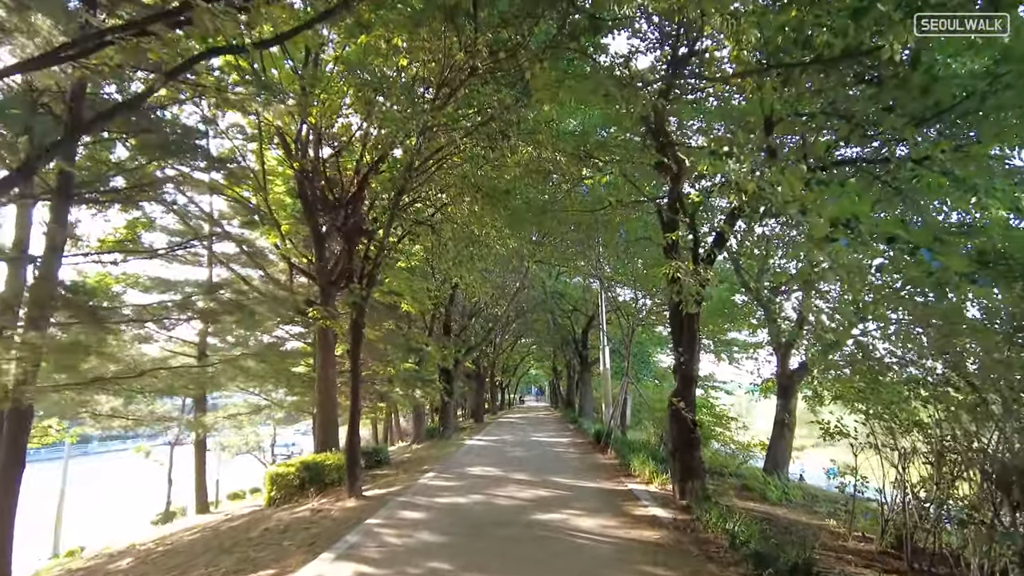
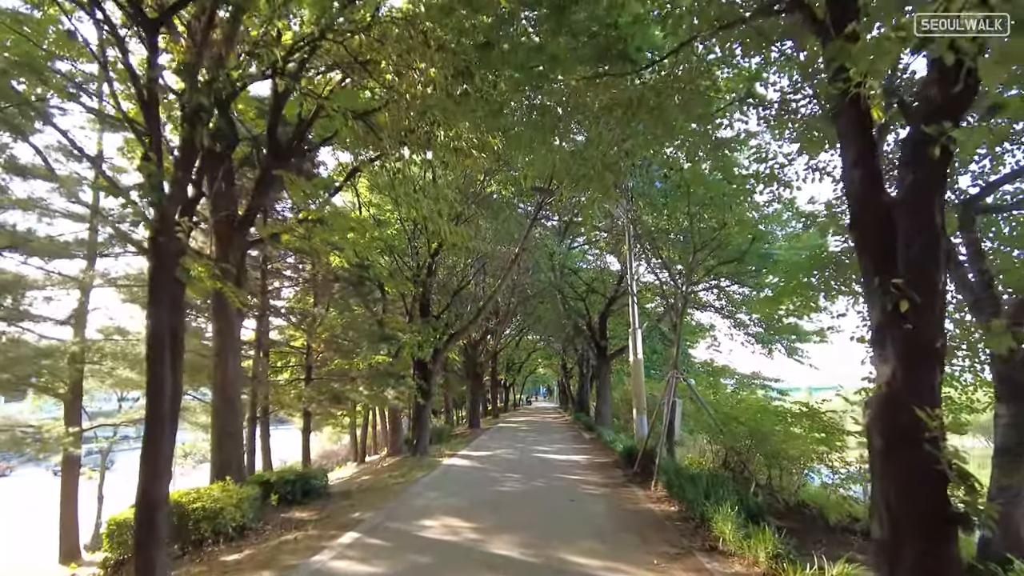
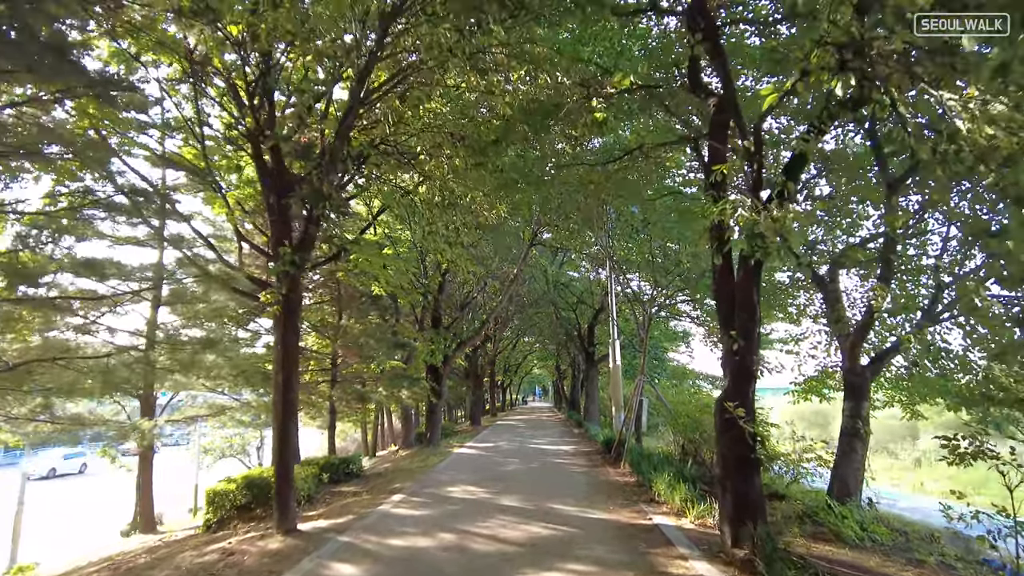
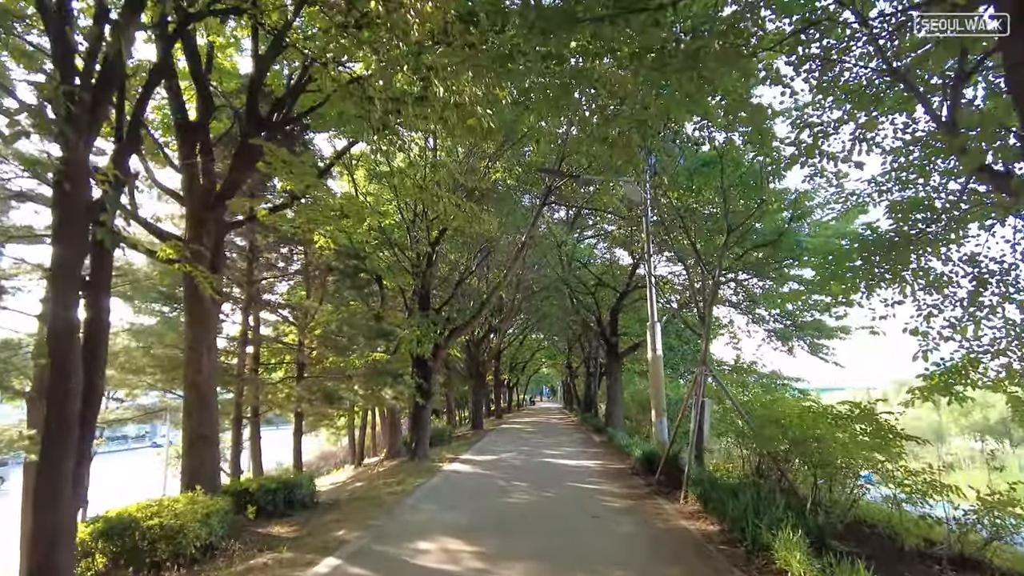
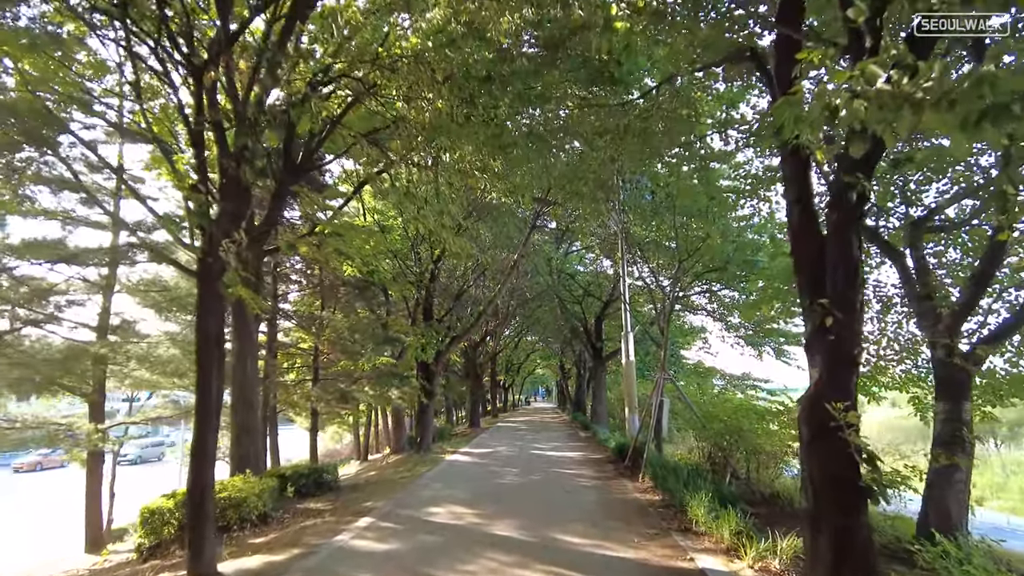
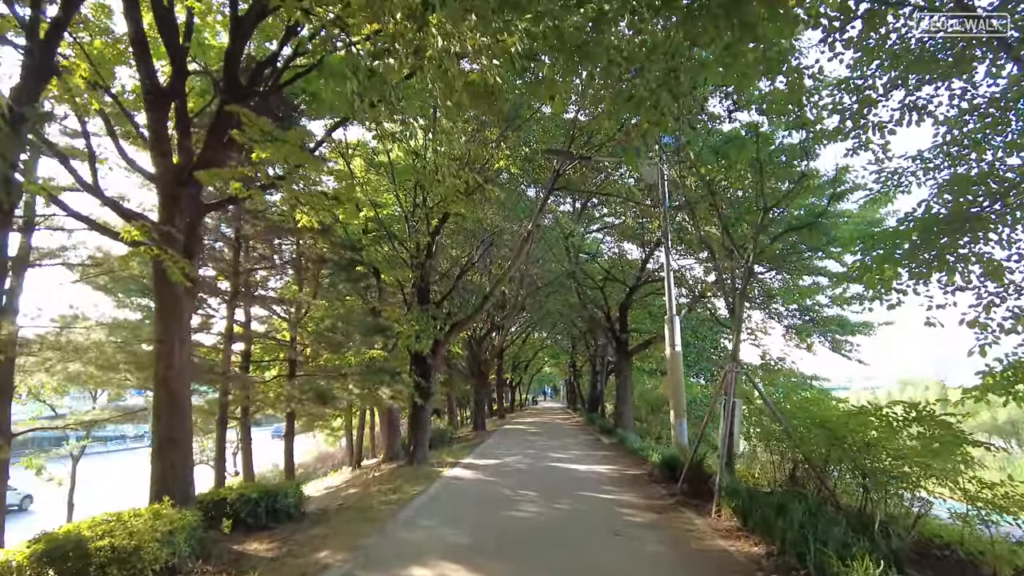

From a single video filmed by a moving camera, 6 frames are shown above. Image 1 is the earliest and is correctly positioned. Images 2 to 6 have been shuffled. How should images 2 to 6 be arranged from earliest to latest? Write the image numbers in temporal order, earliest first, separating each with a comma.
3, 5, 2, 4, 6
